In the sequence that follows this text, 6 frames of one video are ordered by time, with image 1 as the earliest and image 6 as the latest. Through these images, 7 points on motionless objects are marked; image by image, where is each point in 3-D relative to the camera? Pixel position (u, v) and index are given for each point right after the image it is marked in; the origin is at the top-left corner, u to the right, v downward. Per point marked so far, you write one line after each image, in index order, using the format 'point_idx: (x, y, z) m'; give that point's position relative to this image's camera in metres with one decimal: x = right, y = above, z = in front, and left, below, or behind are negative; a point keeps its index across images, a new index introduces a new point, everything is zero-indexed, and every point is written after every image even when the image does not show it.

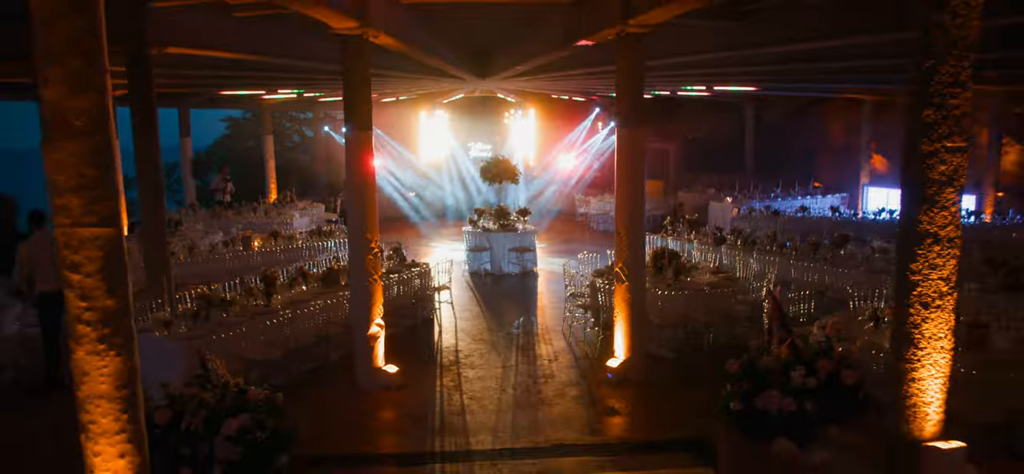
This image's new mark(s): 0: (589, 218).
0: (+1.9, +0.5, +19.3) m
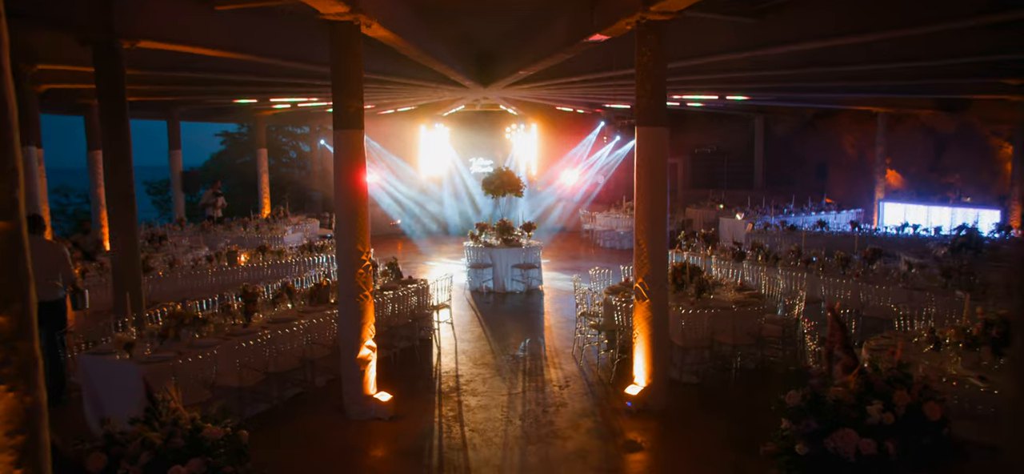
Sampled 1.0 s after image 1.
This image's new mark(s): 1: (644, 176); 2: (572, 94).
0: (+2.0, +0.1, +18.6) m
1: (+1.1, +0.5, +6.4) m
2: (+1.1, +2.7, +14.4) m
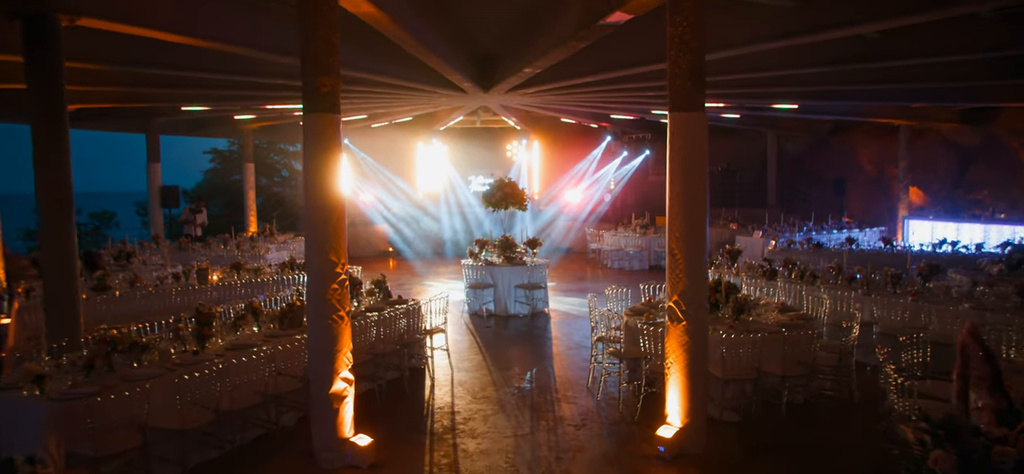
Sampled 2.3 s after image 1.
0: (+2.0, -0.4, +17.4) m
1: (+1.1, +0.5, +5.3) m
2: (+1.1, +2.3, +13.4) m
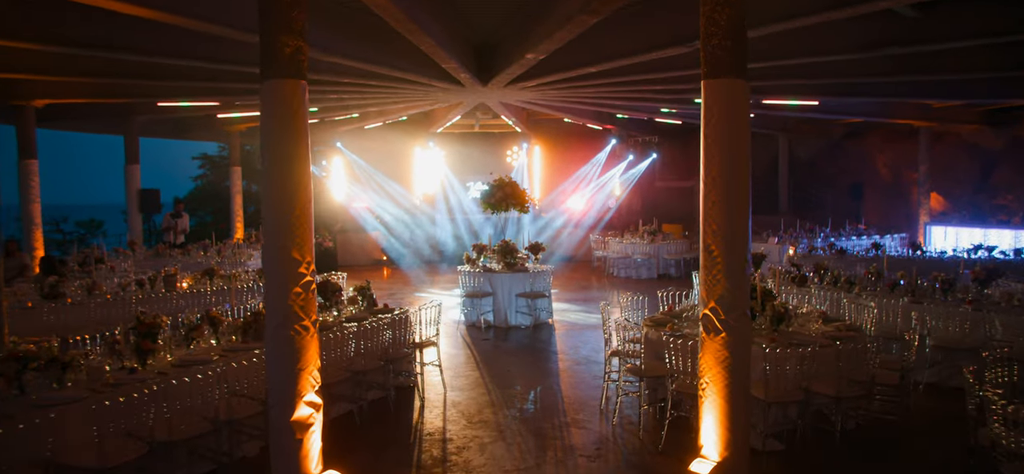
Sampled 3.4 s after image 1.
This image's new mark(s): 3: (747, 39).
0: (+2.0, -0.5, +16.5) m
1: (+1.1, +0.5, +4.4) m
2: (+1.1, +2.3, +12.5) m
3: (+1.3, +1.1, +4.4) m
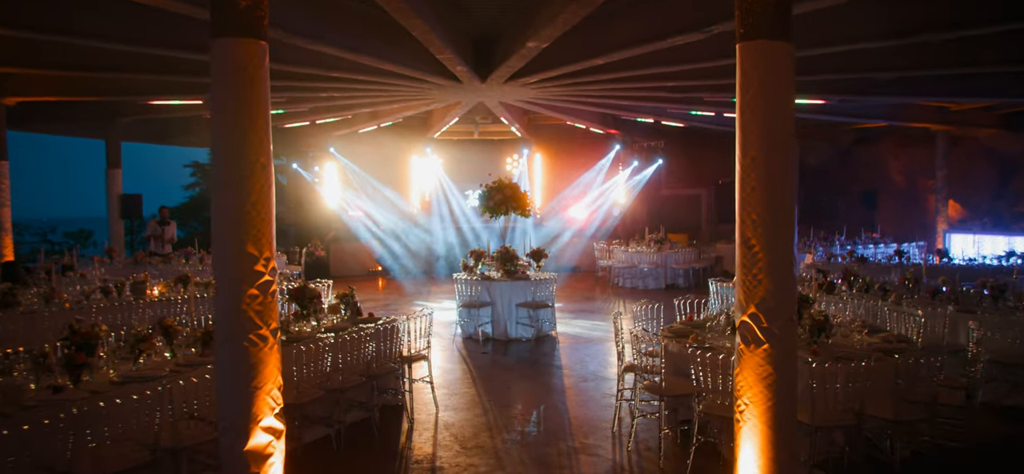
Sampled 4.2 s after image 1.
0: (+2.0, -0.7, +15.8) m
1: (+1.1, +0.5, +3.7) m
2: (+1.1, +2.2, +11.8) m
3: (+1.3, +1.2, +3.7) m
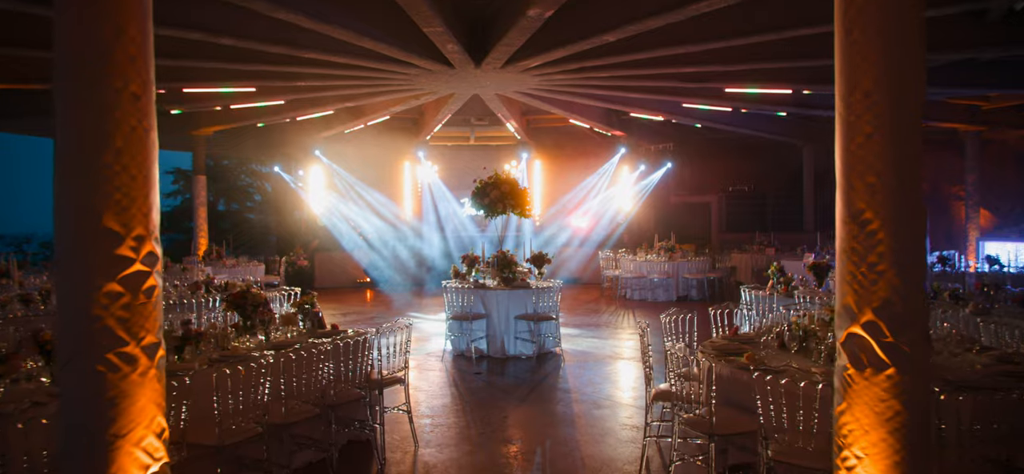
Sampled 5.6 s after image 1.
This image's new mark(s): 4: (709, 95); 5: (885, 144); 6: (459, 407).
0: (+2.0, -0.9, +14.5) m
1: (+1.1, +0.6, +2.5) m
2: (+1.1, +2.1, +10.6) m
3: (+1.3, +1.2, +2.5) m
4: (+3.0, +2.1, +11.9) m
5: (+1.2, +0.3, +2.5) m
6: (-0.4, -1.3, +6.1) m
